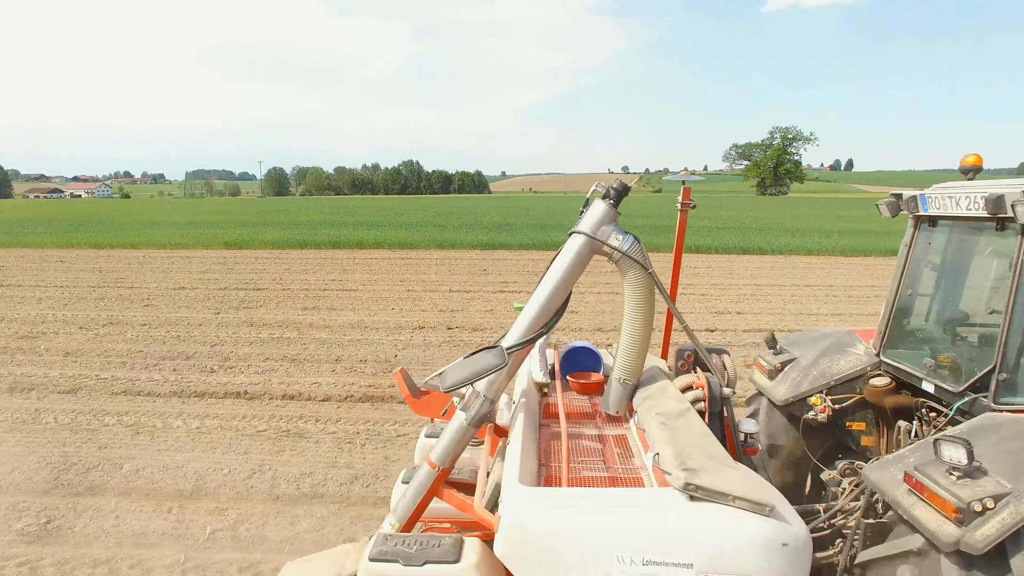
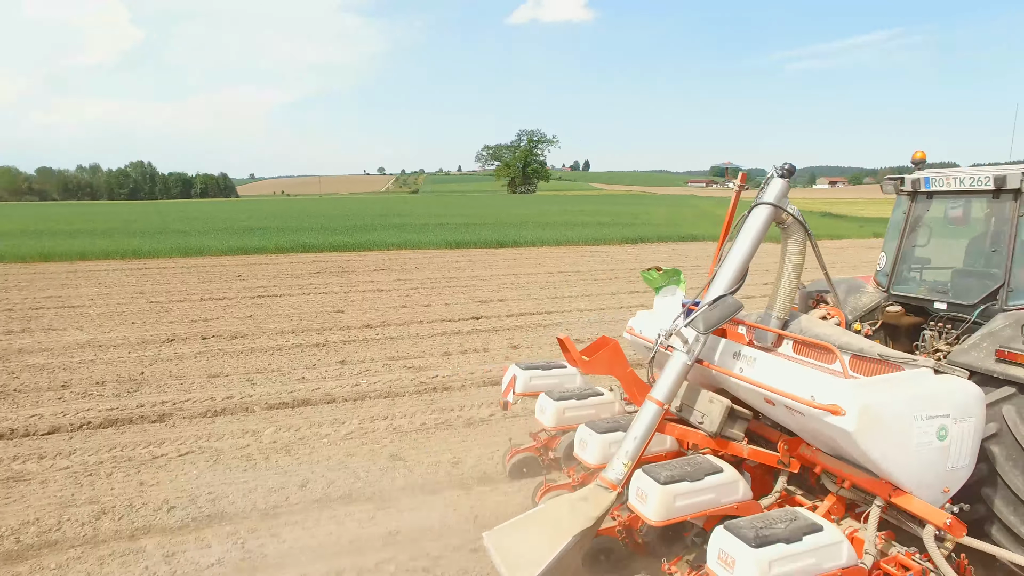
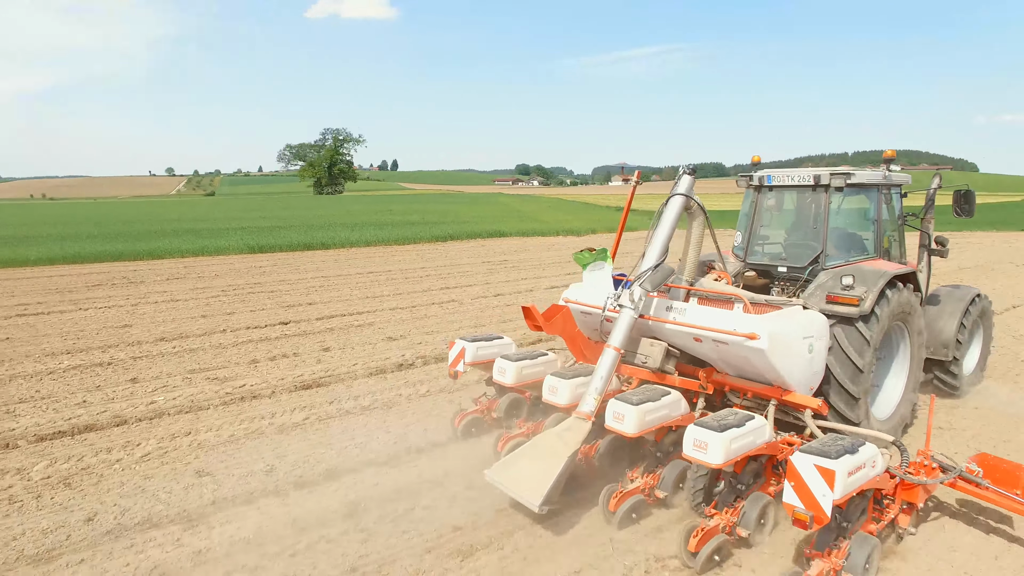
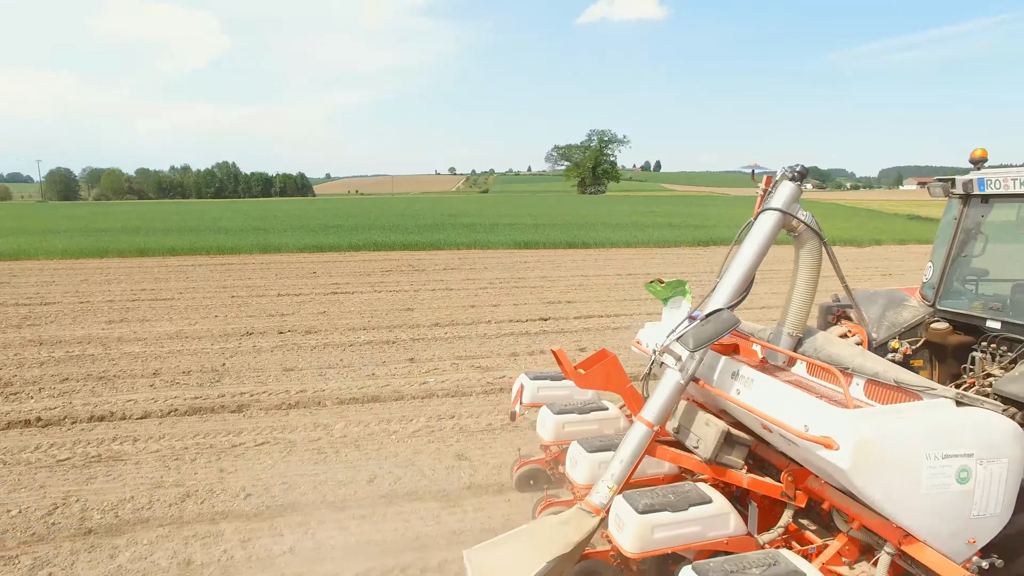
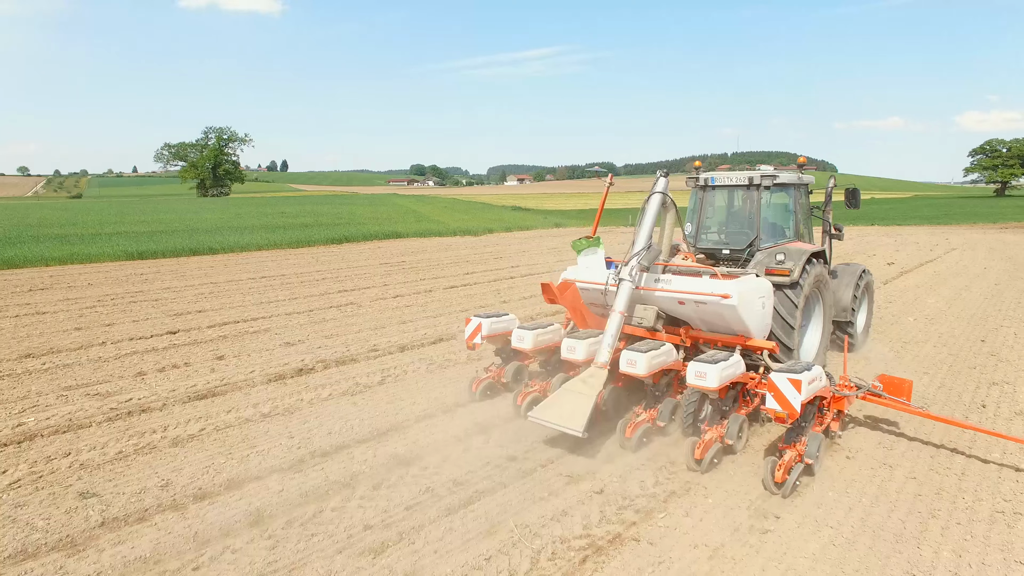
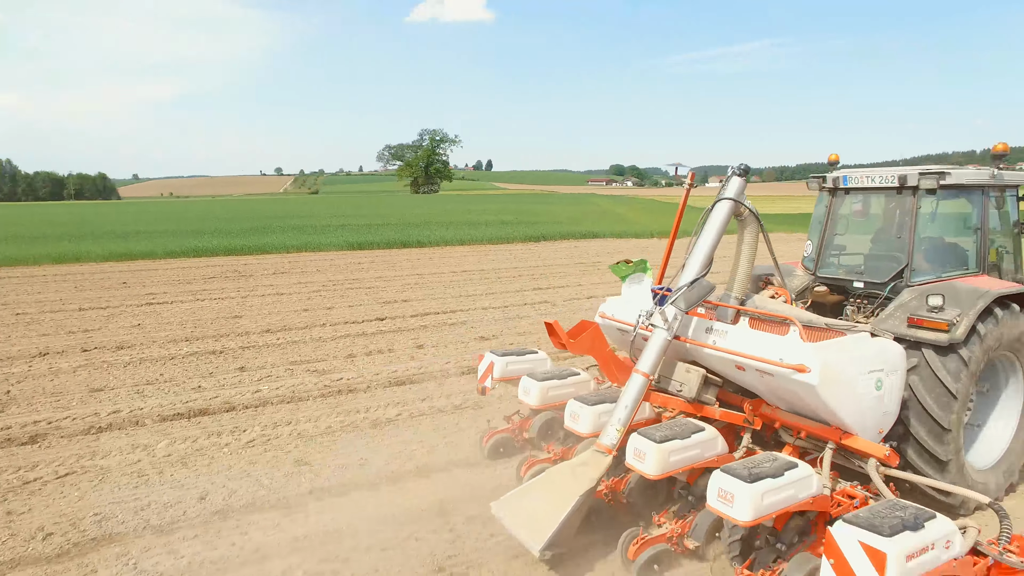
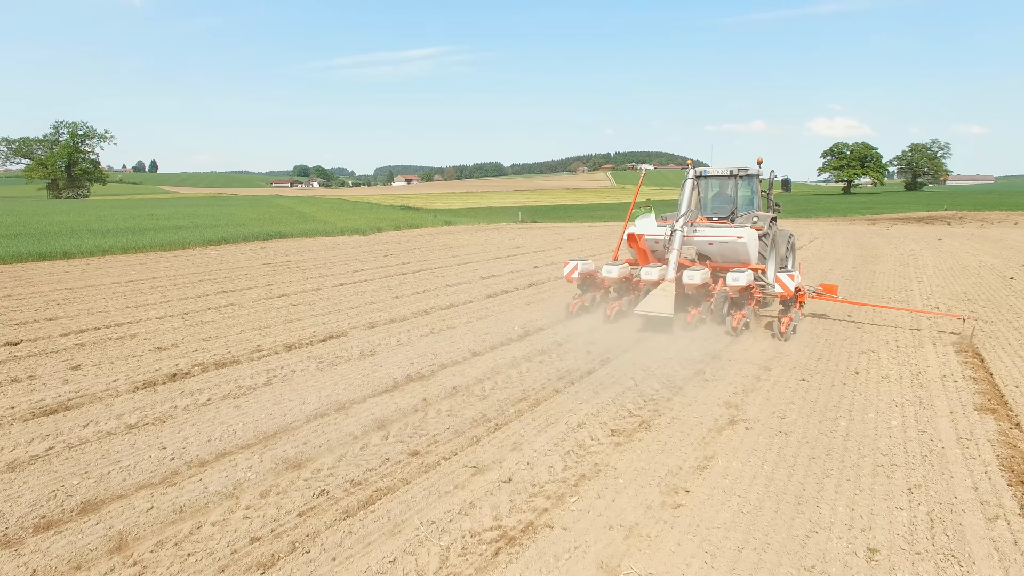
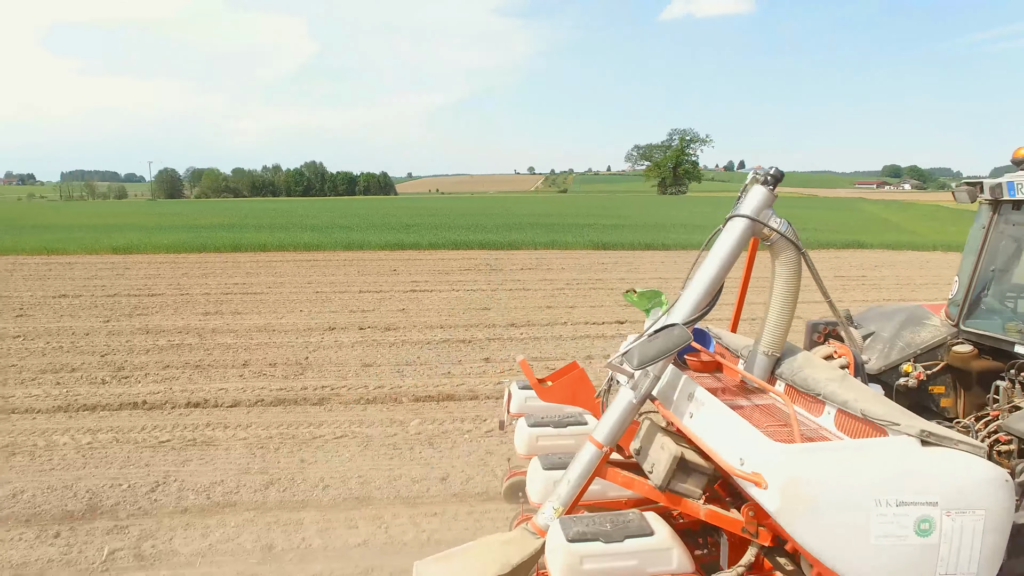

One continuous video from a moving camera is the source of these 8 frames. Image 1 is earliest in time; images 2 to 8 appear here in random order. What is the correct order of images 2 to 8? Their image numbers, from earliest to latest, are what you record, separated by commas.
8, 4, 2, 6, 3, 5, 7
